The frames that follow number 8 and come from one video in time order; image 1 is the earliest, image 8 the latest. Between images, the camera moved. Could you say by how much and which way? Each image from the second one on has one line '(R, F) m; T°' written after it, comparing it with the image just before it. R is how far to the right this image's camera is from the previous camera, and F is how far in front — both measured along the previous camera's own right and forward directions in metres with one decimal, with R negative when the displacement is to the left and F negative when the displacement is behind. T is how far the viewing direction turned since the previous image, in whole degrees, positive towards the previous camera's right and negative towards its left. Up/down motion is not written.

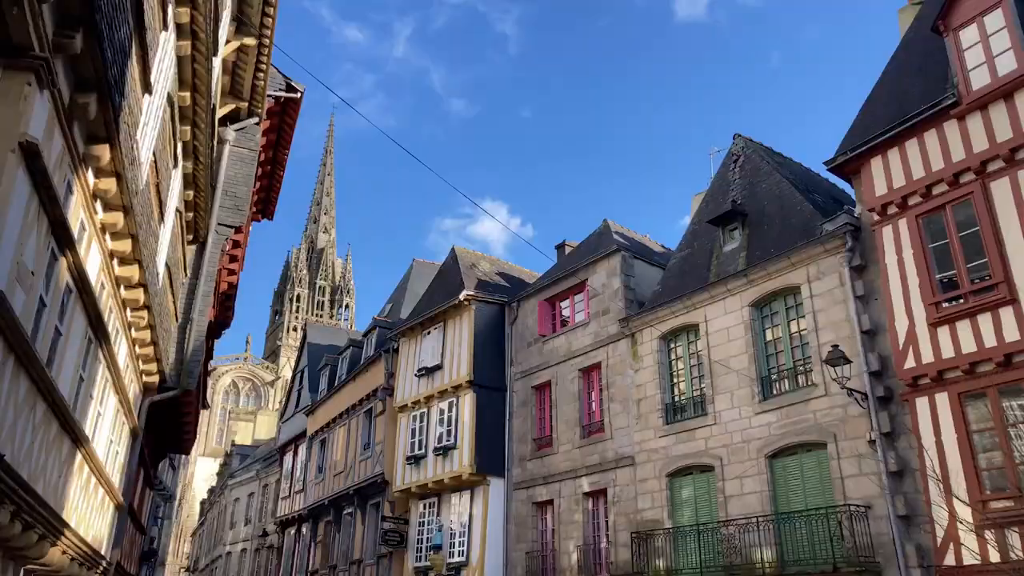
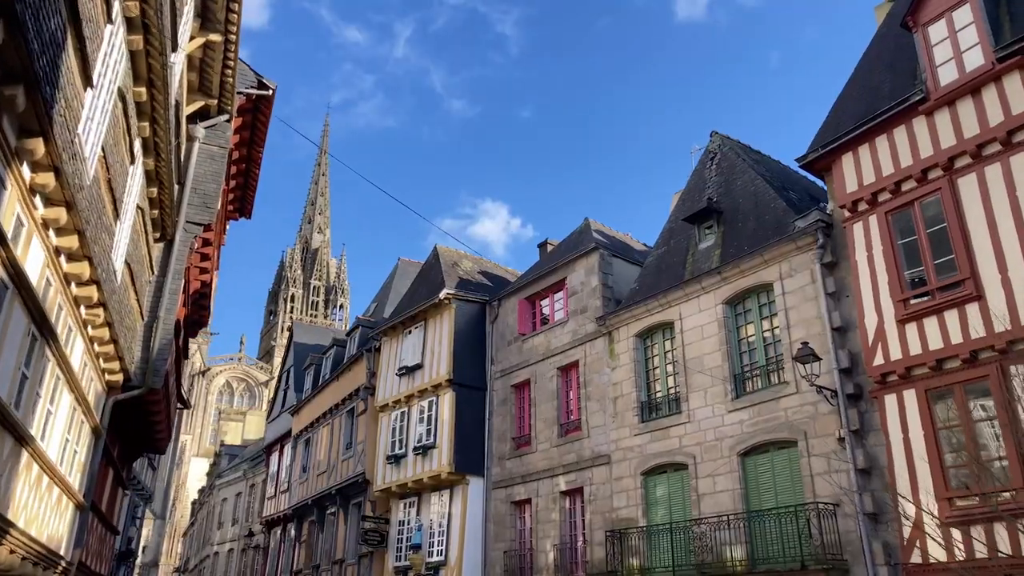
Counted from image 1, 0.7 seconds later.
(+0.4, +0.1) m; 0°
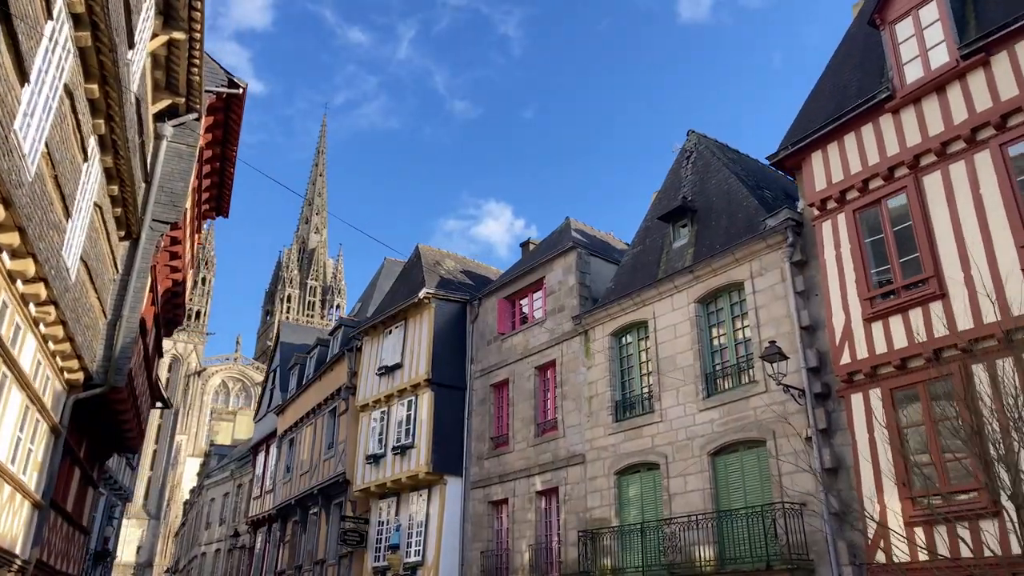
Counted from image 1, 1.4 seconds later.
(+0.5, +0.1) m; 0°
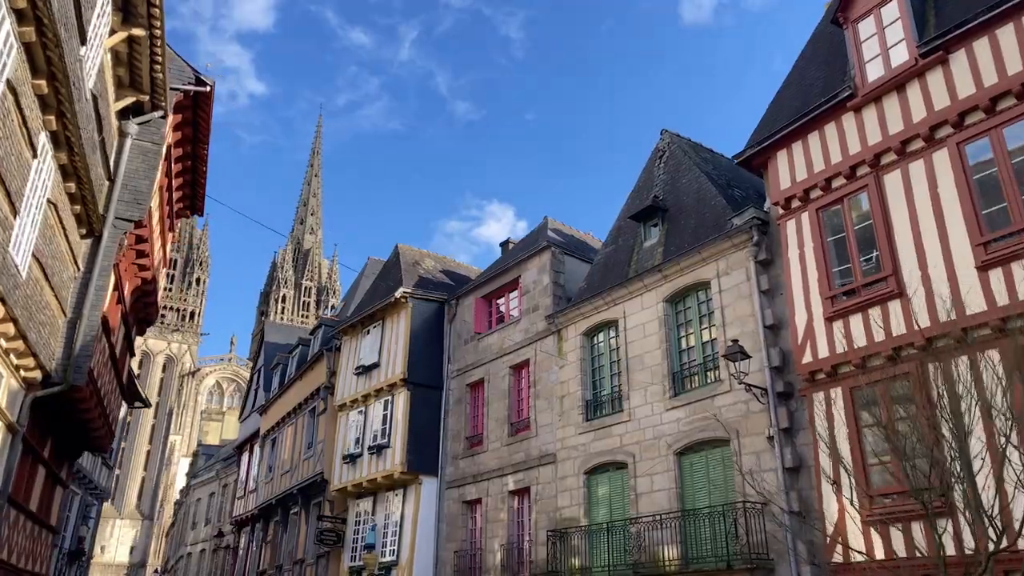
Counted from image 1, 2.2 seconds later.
(+0.5, 0.0) m; 0°
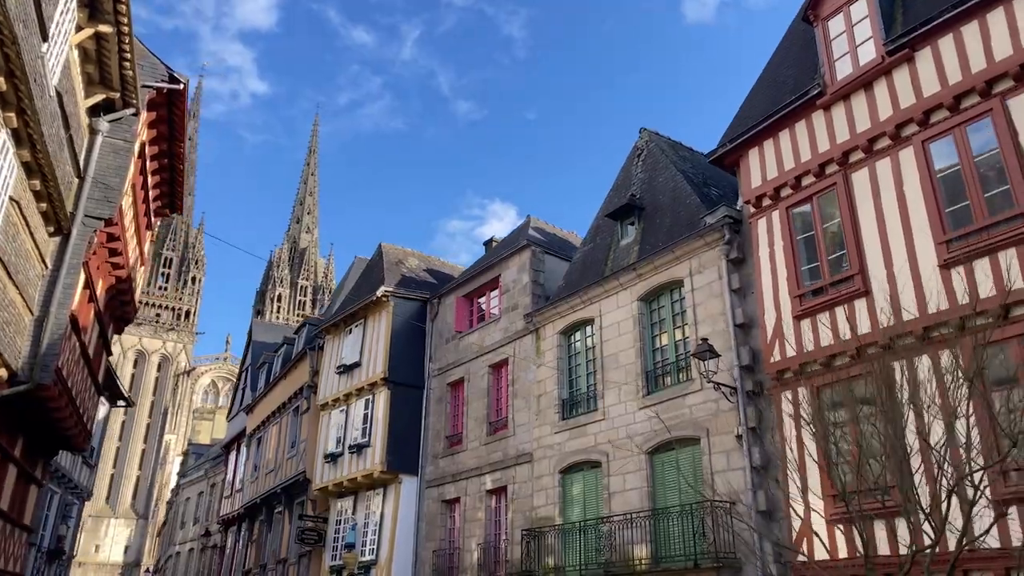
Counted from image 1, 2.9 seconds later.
(+0.4, 0.0) m; 0°
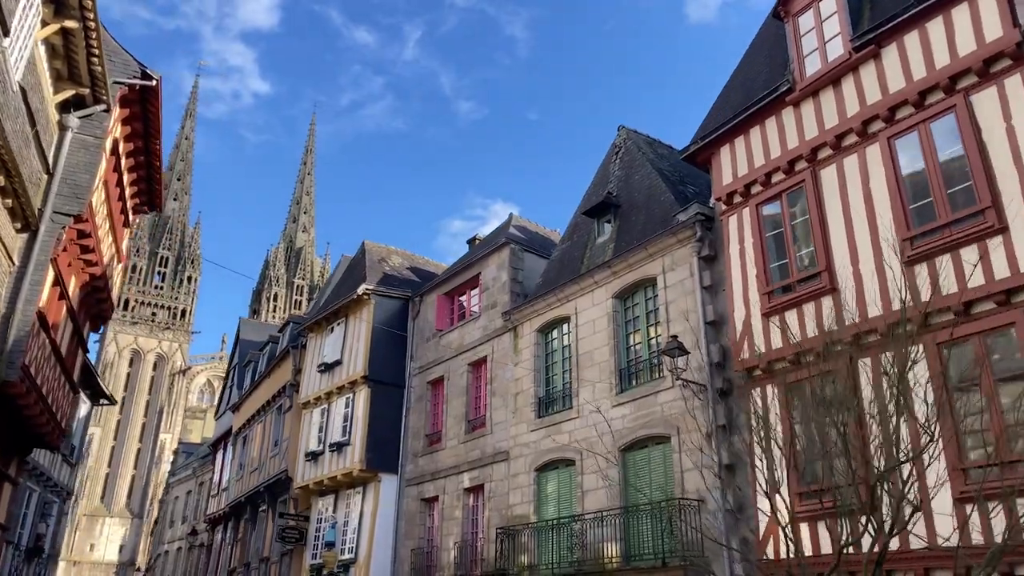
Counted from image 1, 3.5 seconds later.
(+0.4, 0.0) m; 0°
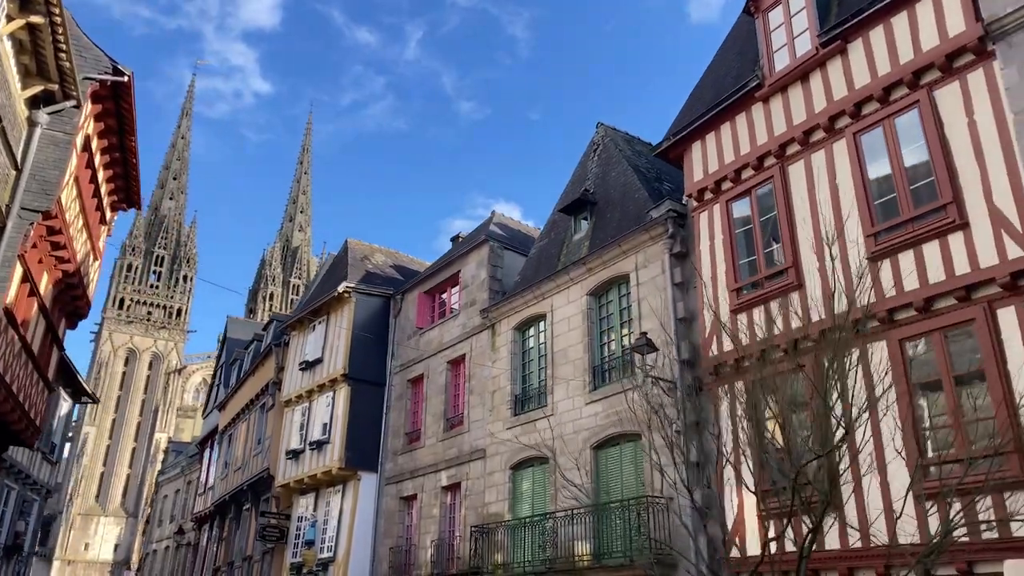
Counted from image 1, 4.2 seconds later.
(+0.4, +0.1) m; 0°
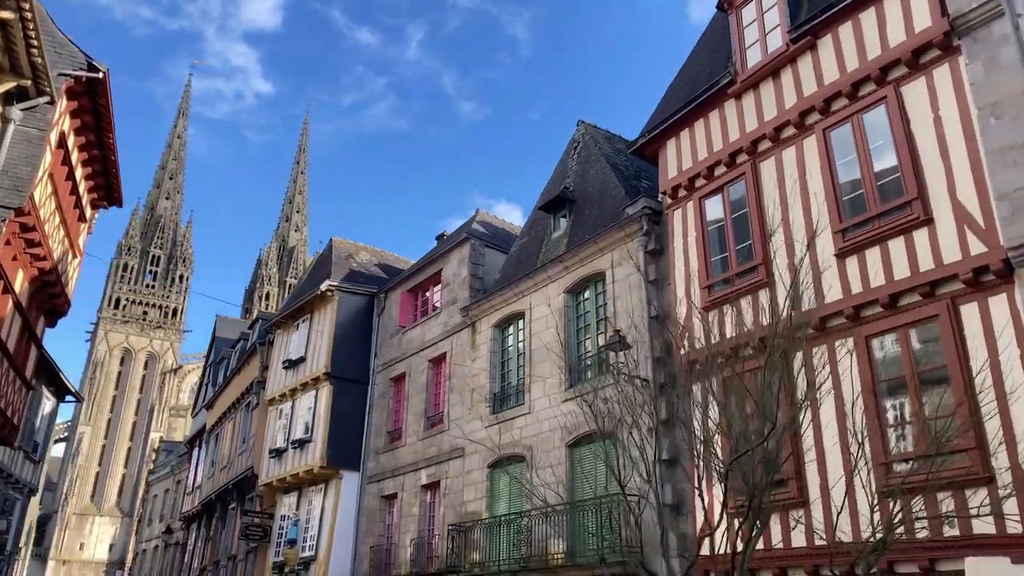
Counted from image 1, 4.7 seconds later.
(+0.4, 0.0) m; 0°
